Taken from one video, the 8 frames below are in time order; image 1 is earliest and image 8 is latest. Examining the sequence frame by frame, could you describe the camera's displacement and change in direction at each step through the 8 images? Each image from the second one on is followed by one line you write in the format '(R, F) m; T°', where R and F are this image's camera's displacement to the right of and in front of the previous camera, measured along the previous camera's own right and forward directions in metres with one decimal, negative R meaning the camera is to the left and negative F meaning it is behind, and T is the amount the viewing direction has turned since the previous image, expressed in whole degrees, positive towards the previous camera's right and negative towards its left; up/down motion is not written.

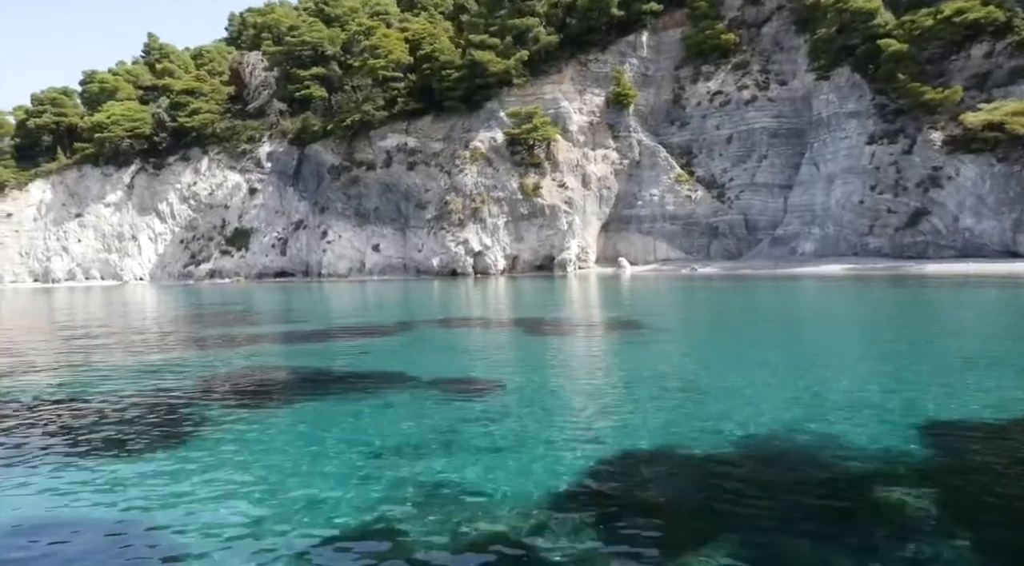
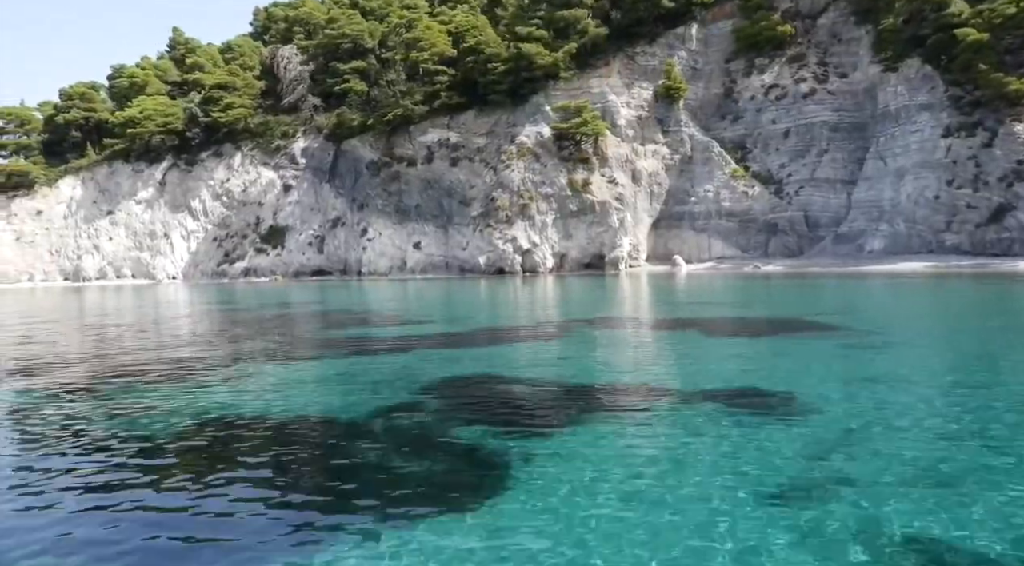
(-2.4, +1.1) m; 0°
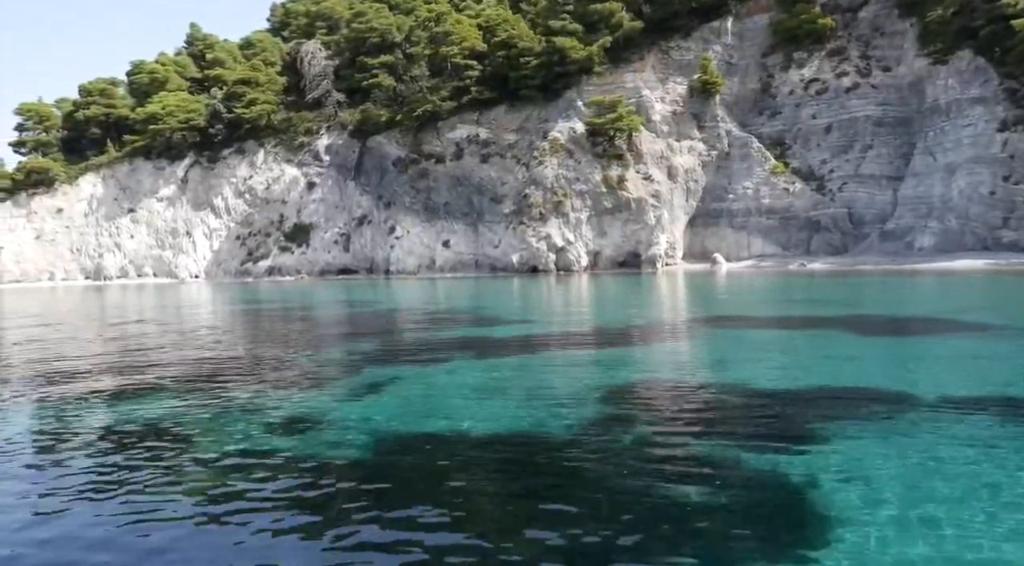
(-1.6, +0.8) m; 0°
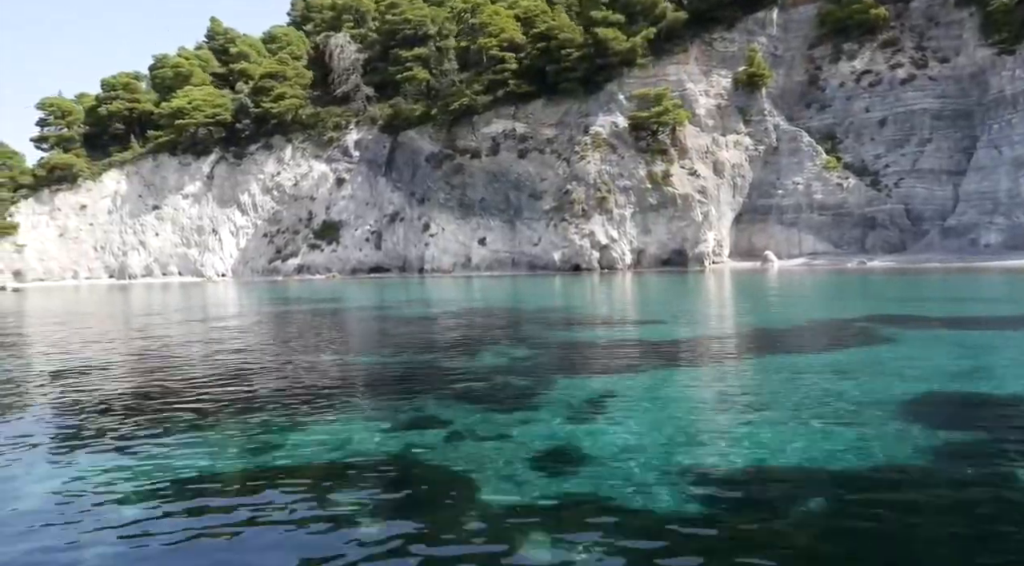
(-1.9, +1.1) m; 0°
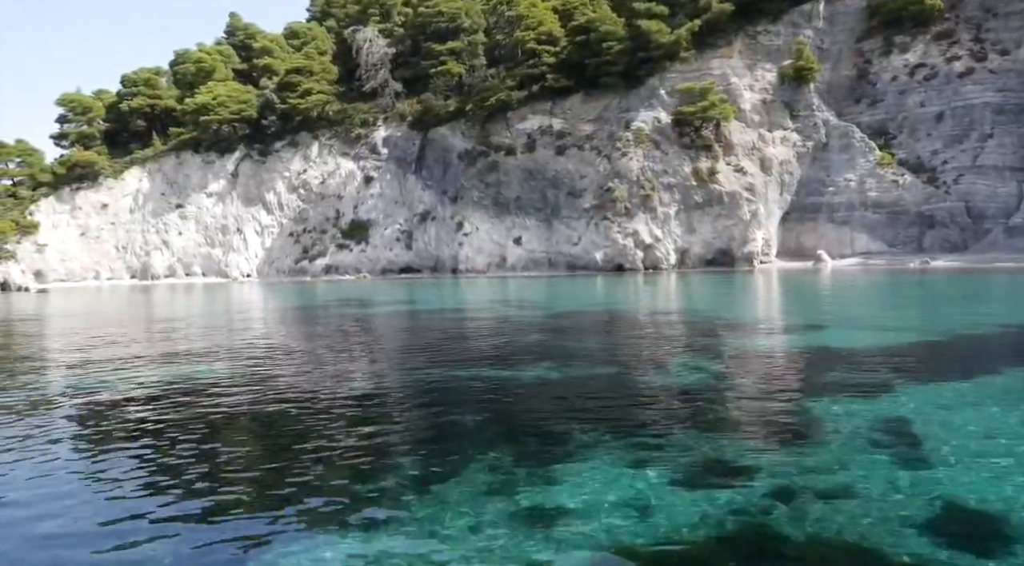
(-1.8, +1.3) m; 0°
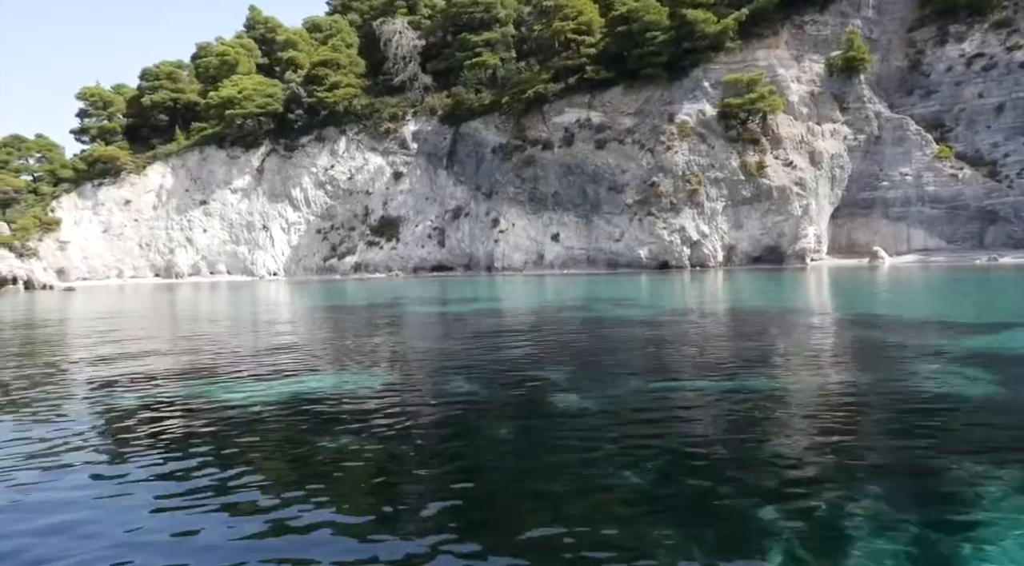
(-1.8, +1.2) m; 0°
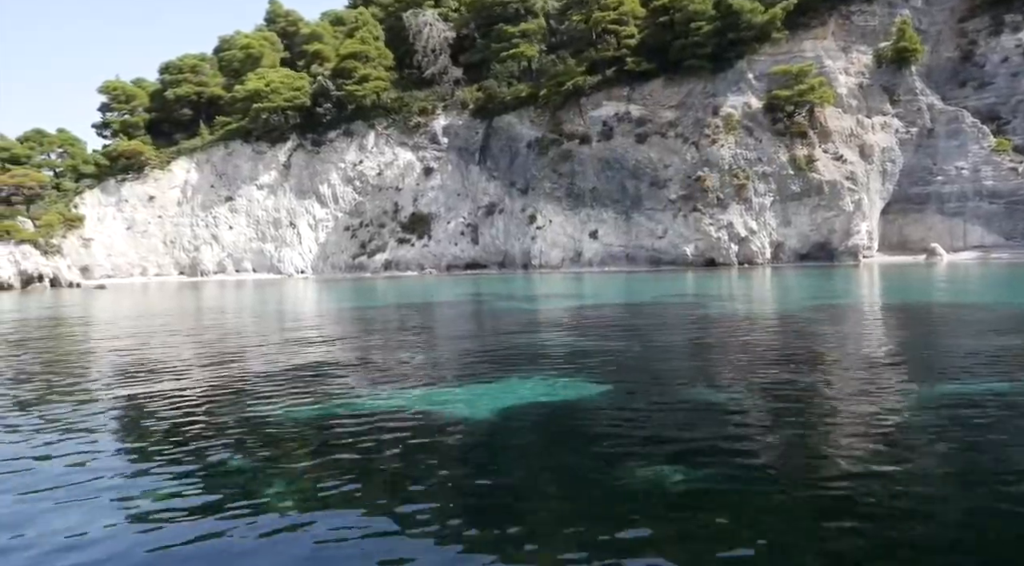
(-1.8, +1.1) m; 0°
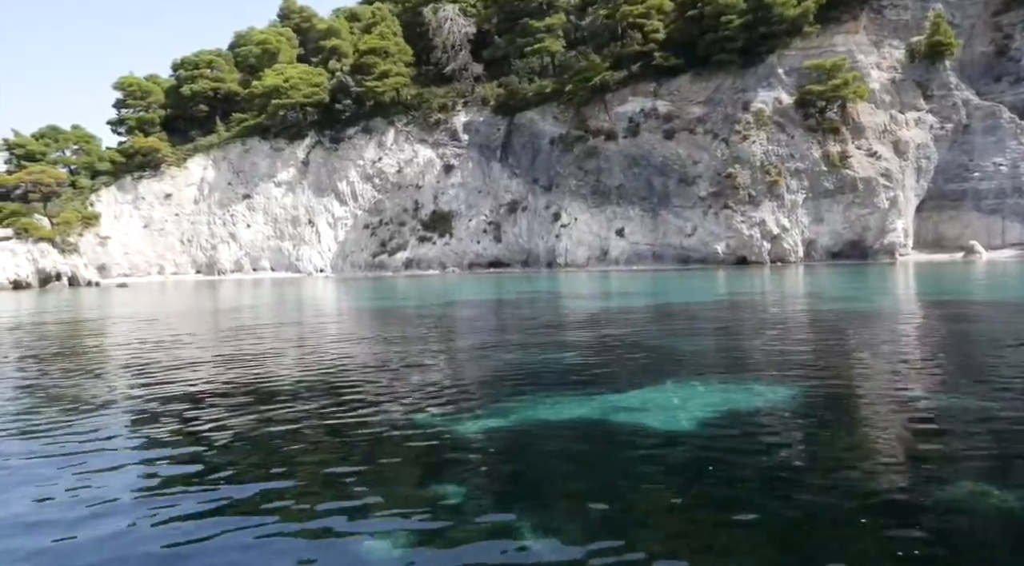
(-1.2, +0.6) m; 0°
